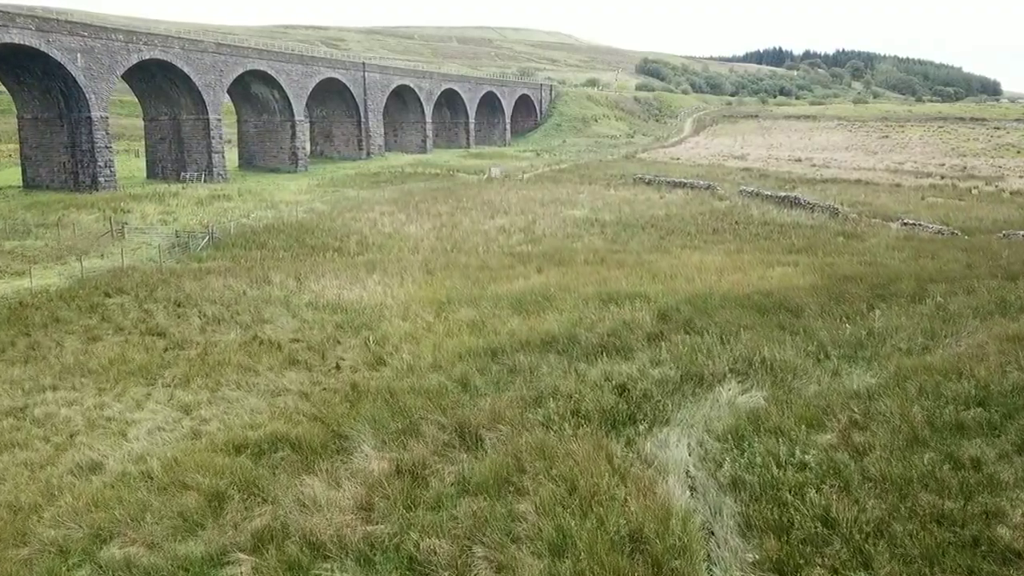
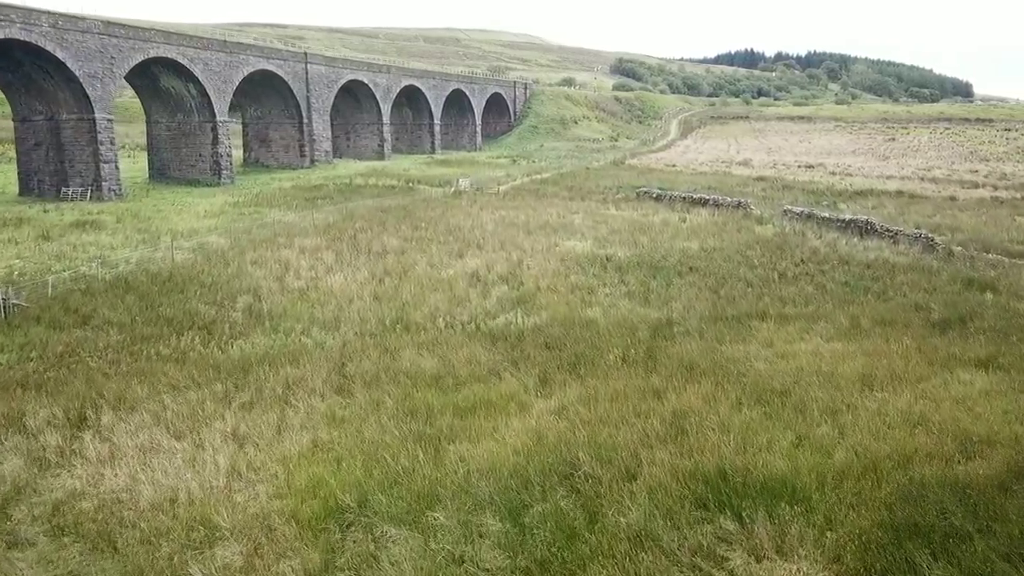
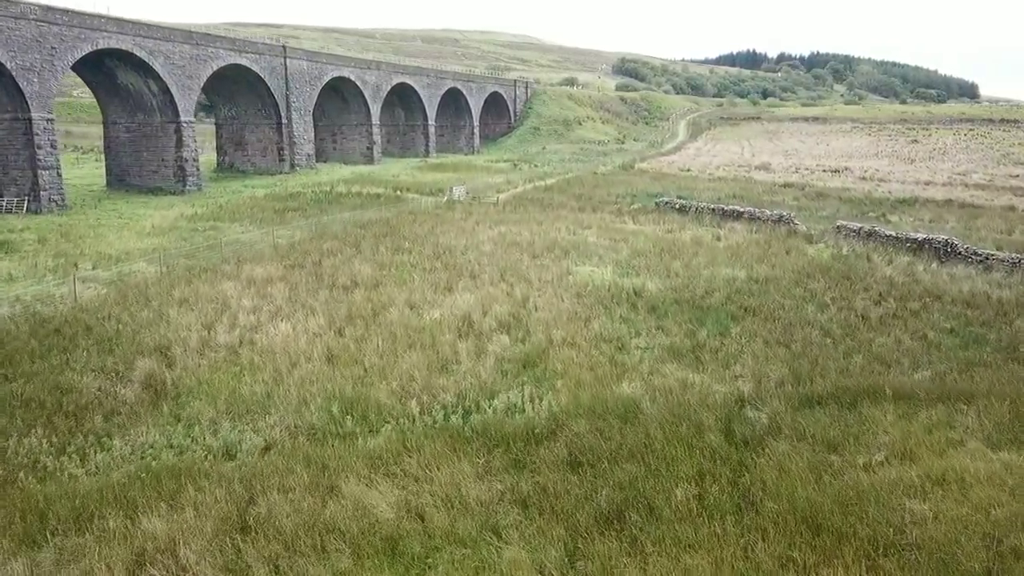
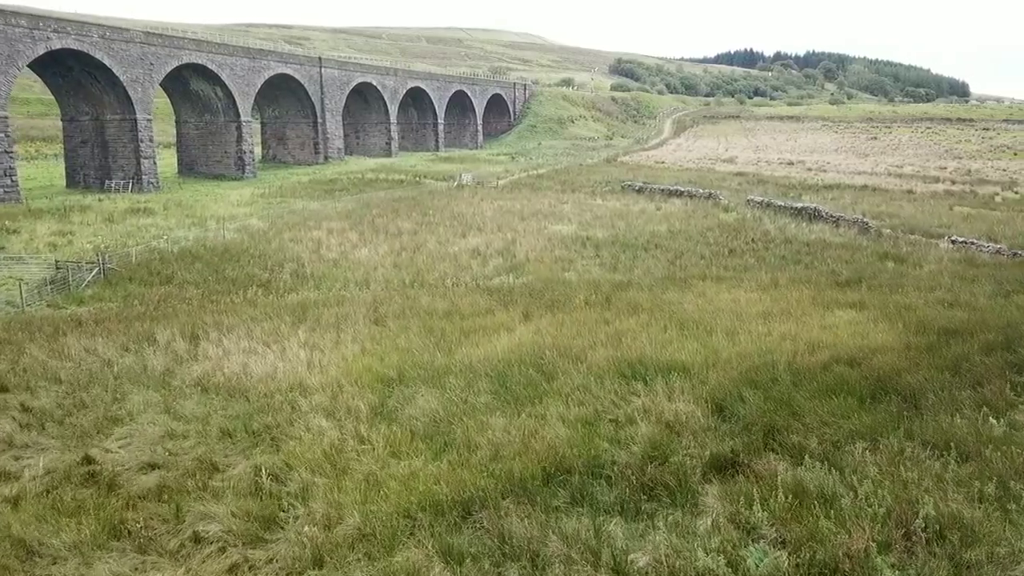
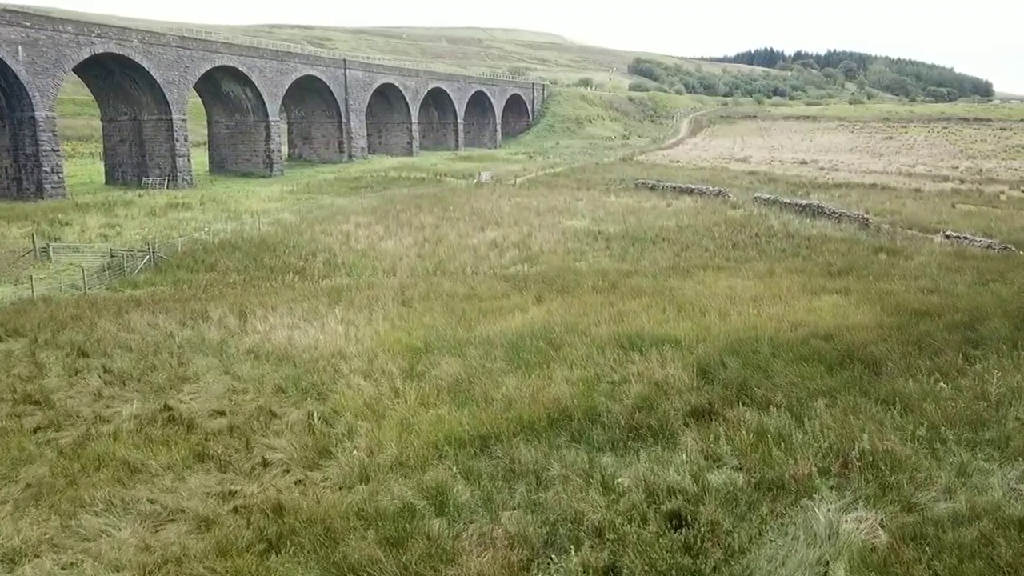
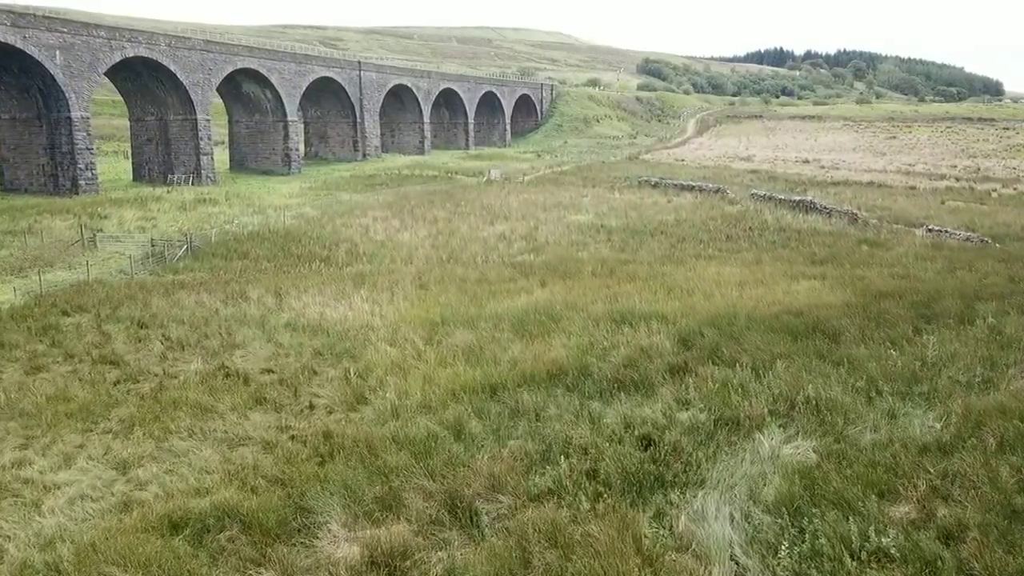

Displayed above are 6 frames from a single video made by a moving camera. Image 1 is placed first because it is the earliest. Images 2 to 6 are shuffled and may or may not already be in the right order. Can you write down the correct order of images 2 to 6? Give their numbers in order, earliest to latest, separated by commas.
6, 5, 4, 2, 3
